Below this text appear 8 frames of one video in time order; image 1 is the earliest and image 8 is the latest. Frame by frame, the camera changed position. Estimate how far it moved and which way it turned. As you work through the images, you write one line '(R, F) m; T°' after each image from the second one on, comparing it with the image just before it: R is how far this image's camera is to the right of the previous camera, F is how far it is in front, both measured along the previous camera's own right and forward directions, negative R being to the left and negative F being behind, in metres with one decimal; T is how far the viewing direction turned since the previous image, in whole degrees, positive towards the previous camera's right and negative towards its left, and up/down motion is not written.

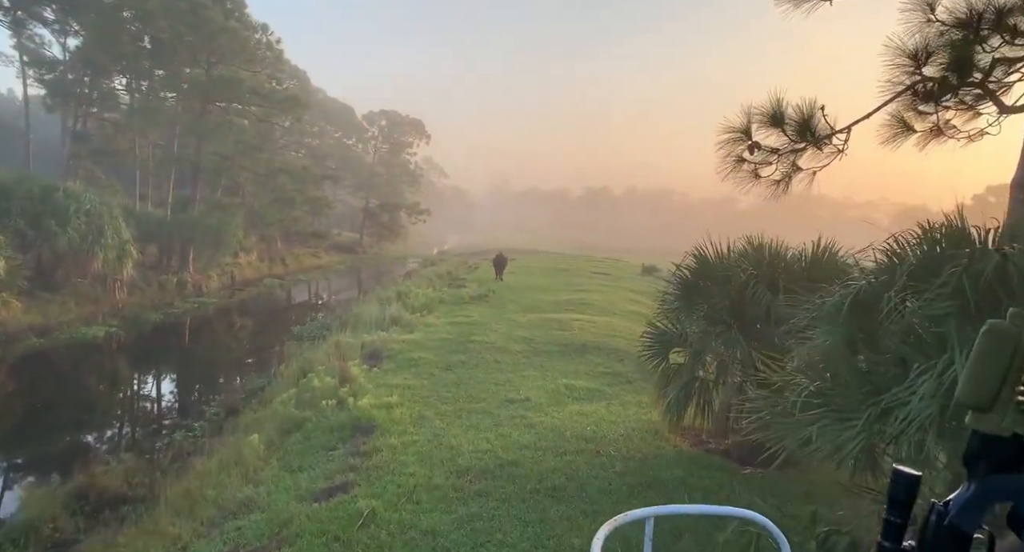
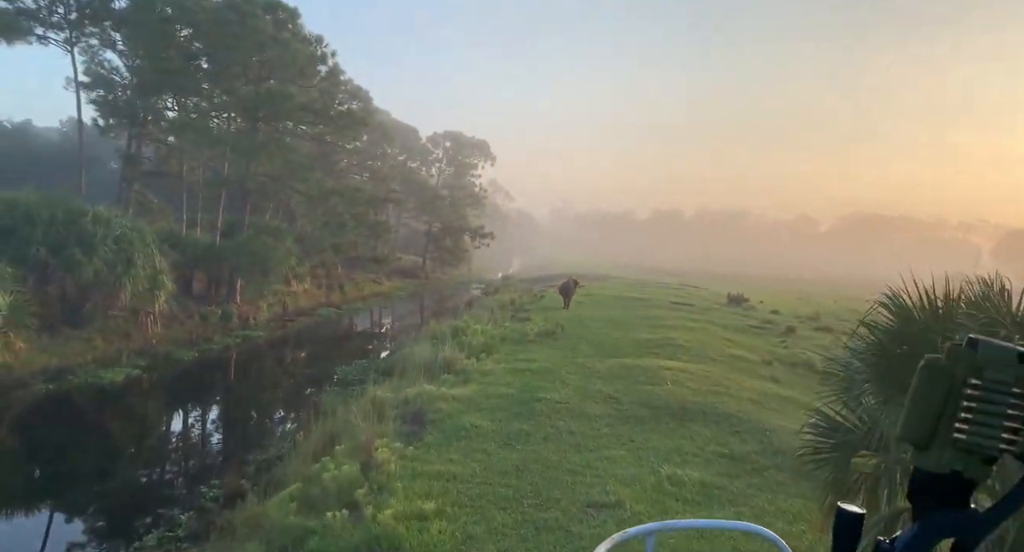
(-0.2, +2.4) m; -6°
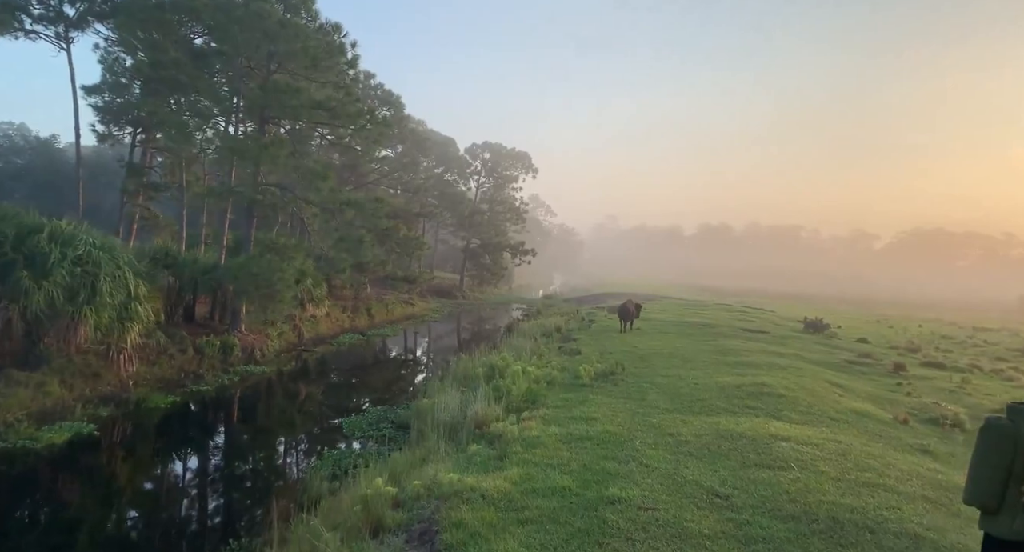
(-0.2, +3.2) m; -4°
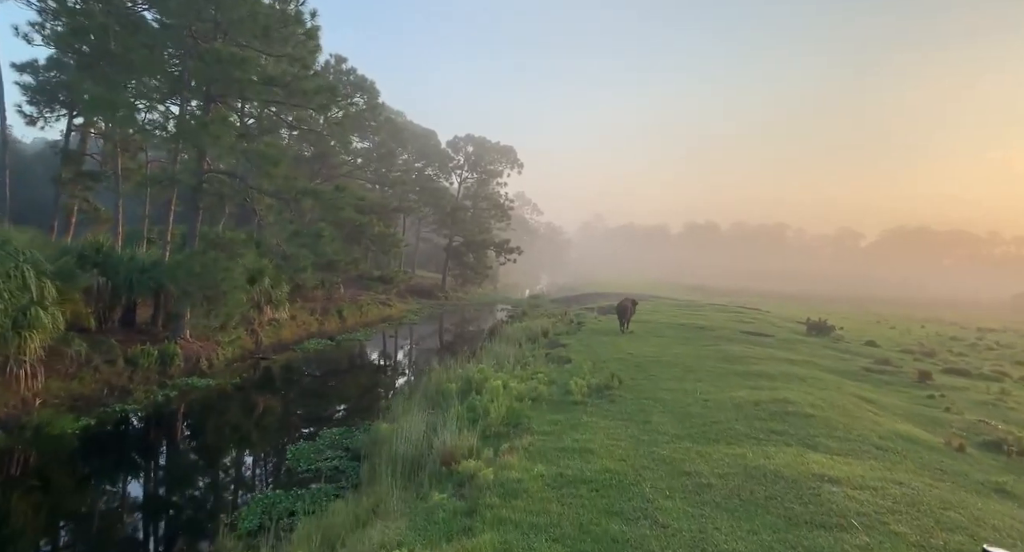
(+0.1, +2.0) m; +1°
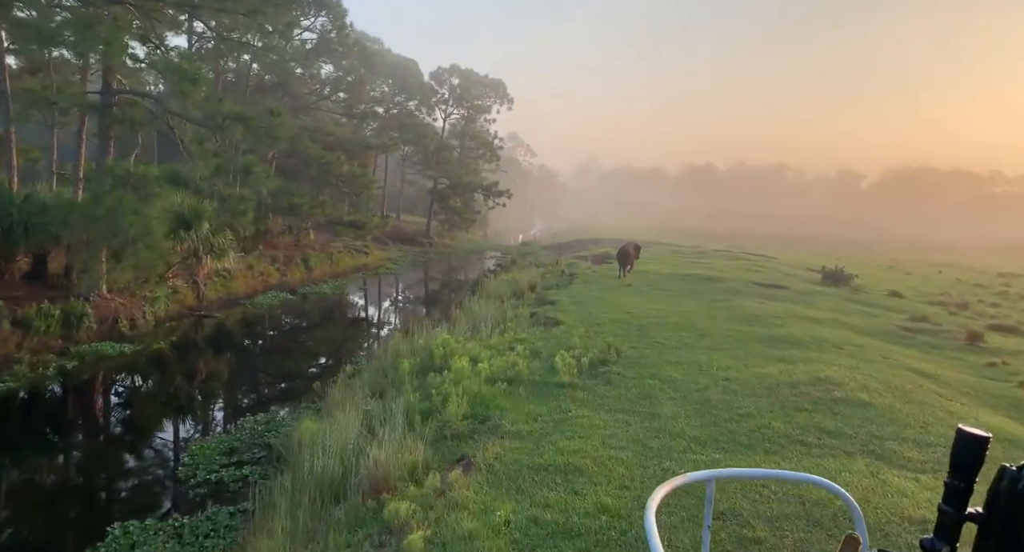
(+0.3, +2.5) m; 0°
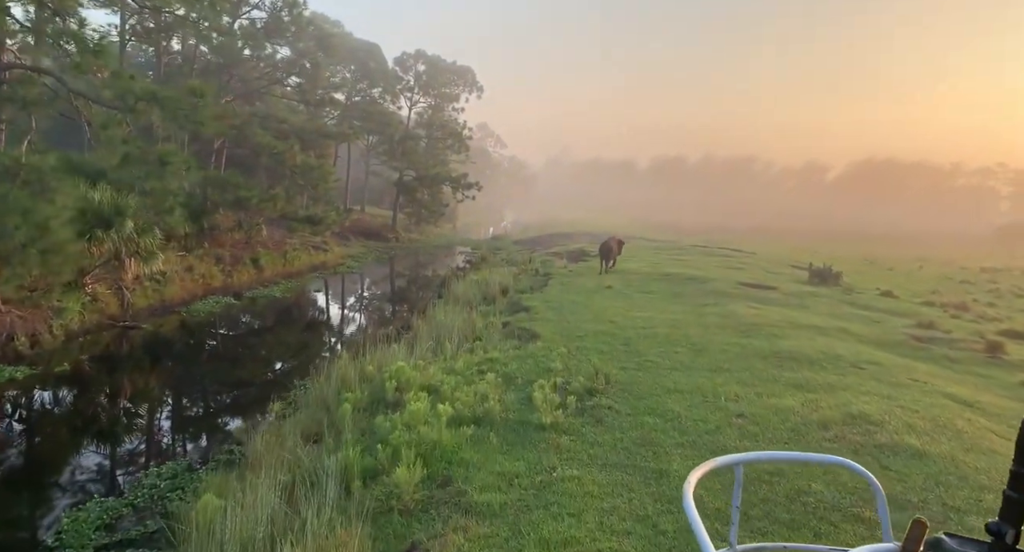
(0.0, +1.7) m; +3°
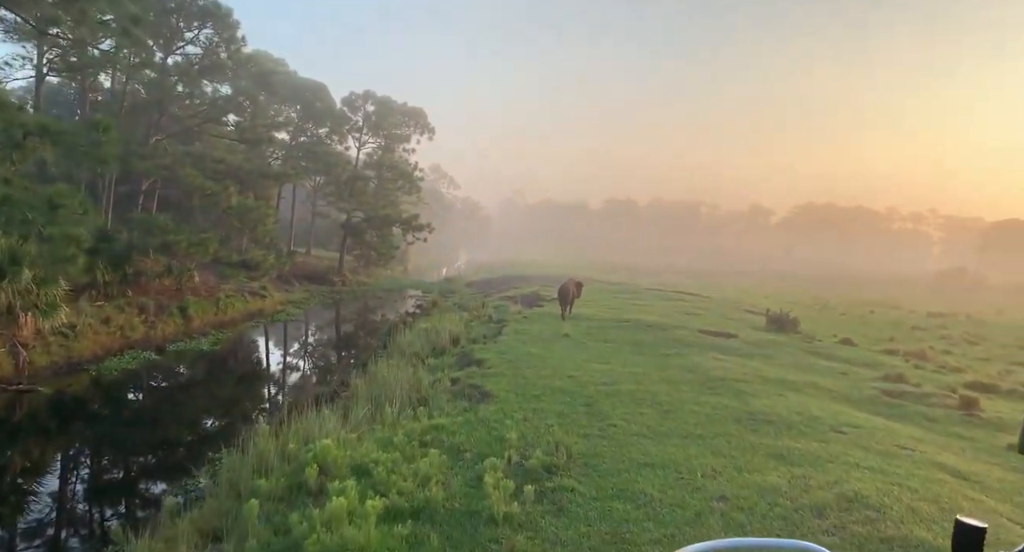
(+0.1, +1.0) m; +4°
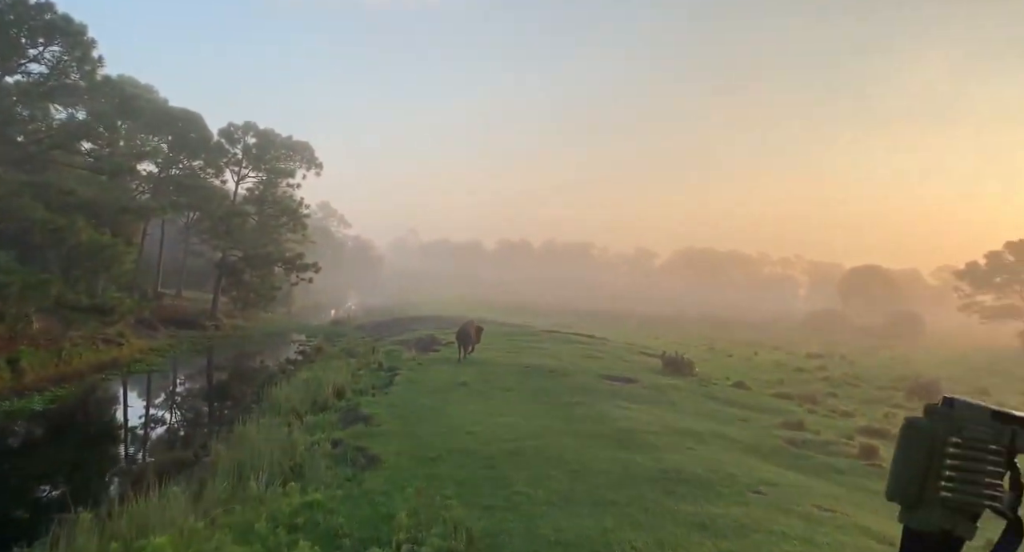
(0.0, +1.0) m; +9°
